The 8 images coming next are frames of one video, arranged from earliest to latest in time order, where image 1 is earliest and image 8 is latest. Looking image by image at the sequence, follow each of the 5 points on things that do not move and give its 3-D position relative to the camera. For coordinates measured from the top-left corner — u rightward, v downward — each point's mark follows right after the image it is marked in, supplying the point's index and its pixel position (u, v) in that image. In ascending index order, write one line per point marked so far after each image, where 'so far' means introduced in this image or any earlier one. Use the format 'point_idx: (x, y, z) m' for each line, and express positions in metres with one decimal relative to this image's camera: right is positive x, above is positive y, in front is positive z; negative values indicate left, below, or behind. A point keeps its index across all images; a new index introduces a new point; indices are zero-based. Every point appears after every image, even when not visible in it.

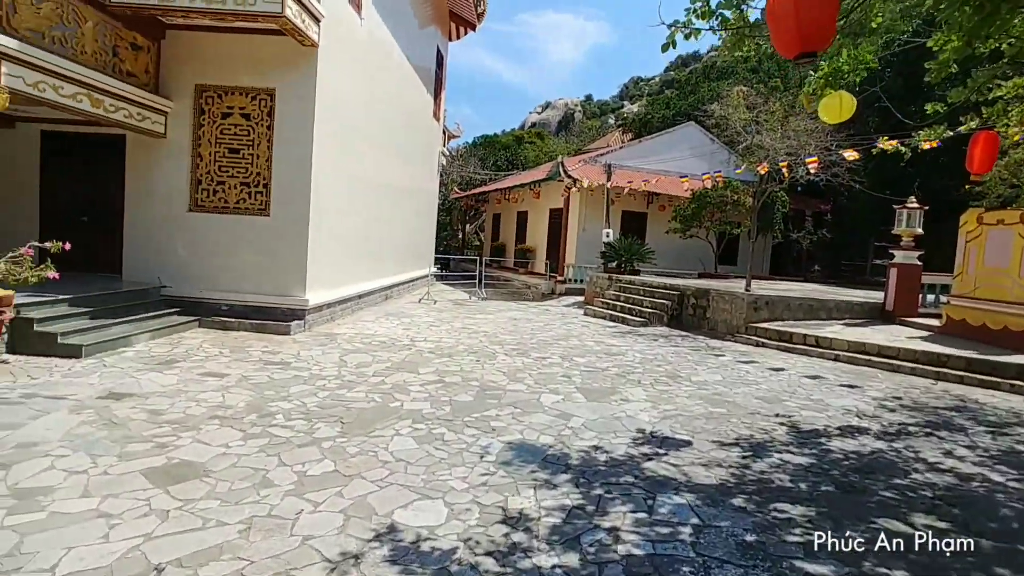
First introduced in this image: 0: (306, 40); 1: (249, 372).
0: (-2.6, +3.2, +7.3) m
1: (-2.4, -0.8, +5.4) m
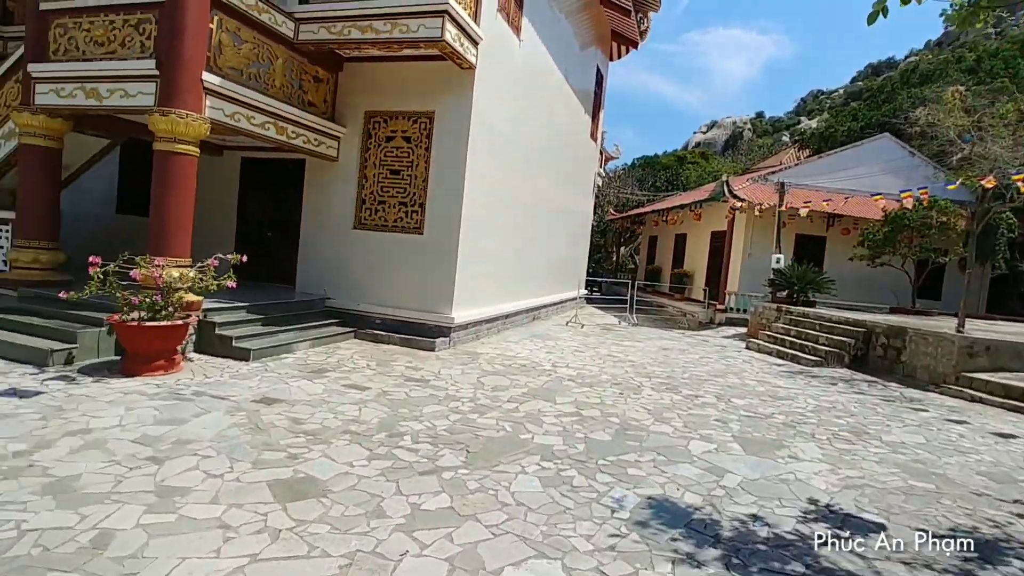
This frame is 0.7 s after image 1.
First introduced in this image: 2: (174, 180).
0: (-0.7, +2.9, +7.5) m
1: (-1.1, -0.9, +5.4) m
2: (-3.5, +1.1, +5.9) m
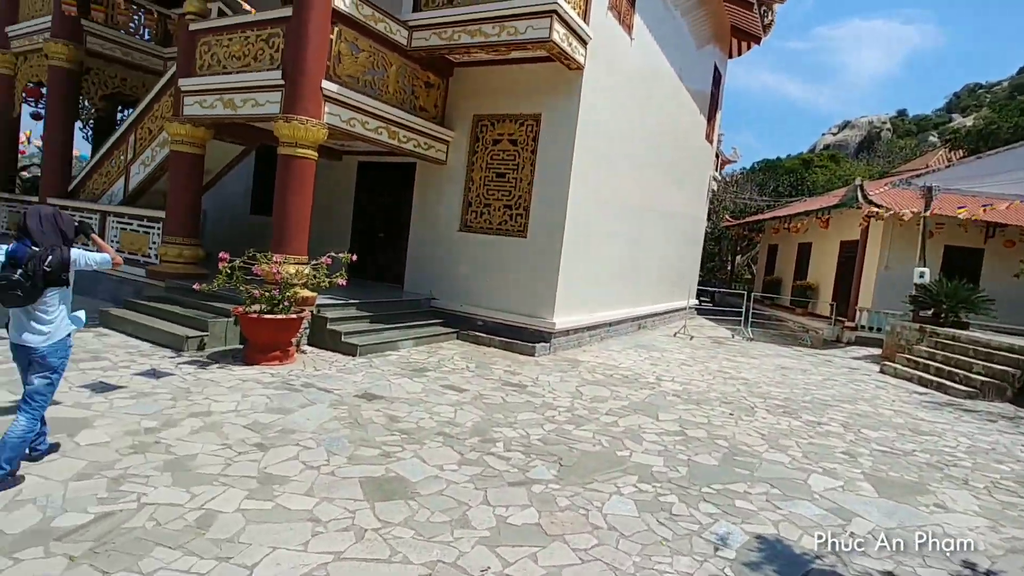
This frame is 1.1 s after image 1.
0: (+0.8, +2.9, +7.3) m
1: (-0.2, -1.0, +5.4) m
2: (-2.4, +1.2, +6.3) m
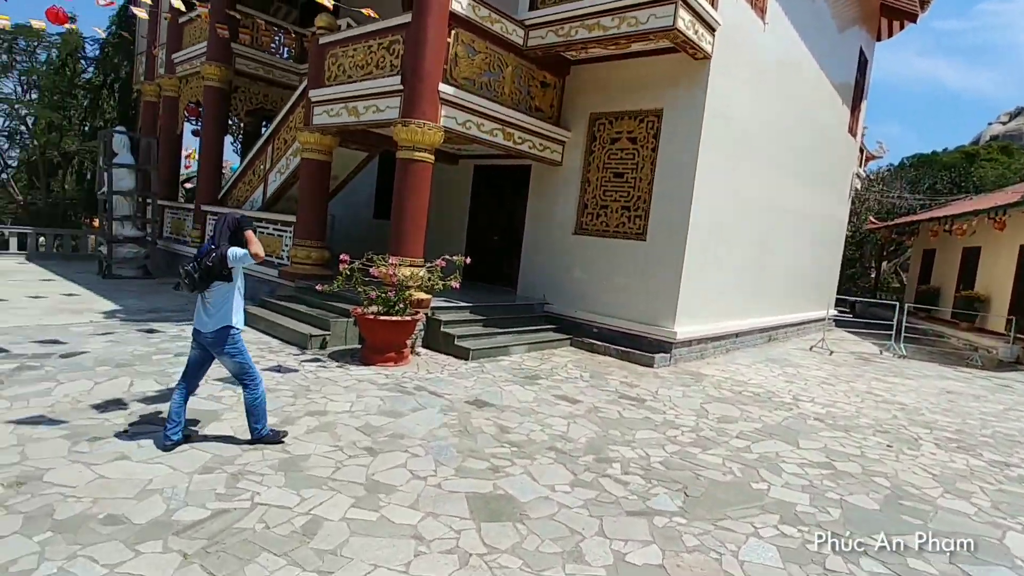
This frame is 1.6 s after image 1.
0: (+2.2, +2.8, +6.8) m
1: (+0.8, -1.0, +5.1) m
2: (-1.1, +1.1, +6.4) m
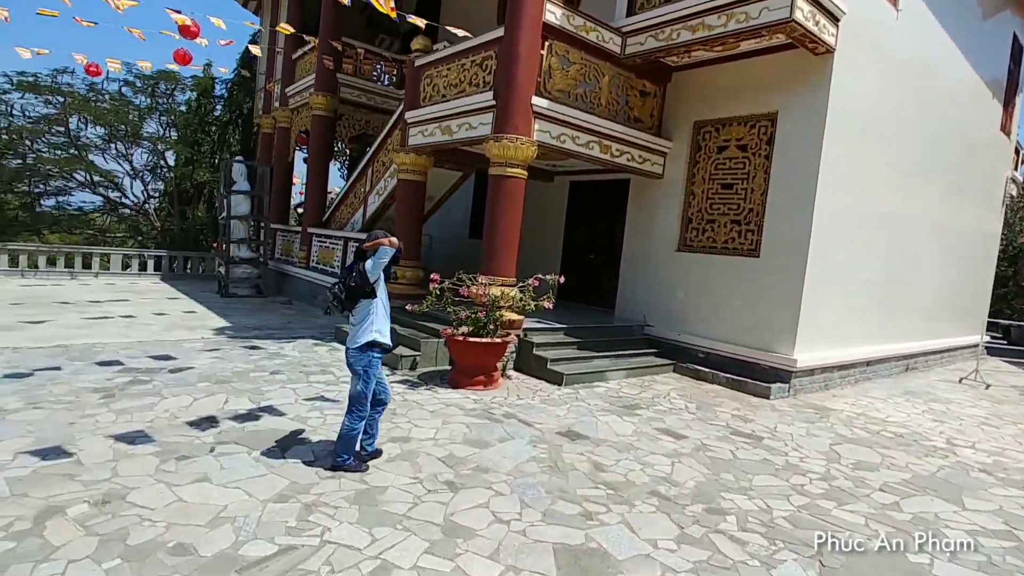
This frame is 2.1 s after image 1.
0: (+3.2, +2.6, +6.1) m
1: (+1.5, -1.2, +4.5) m
2: (-0.1, +0.9, +6.2) m
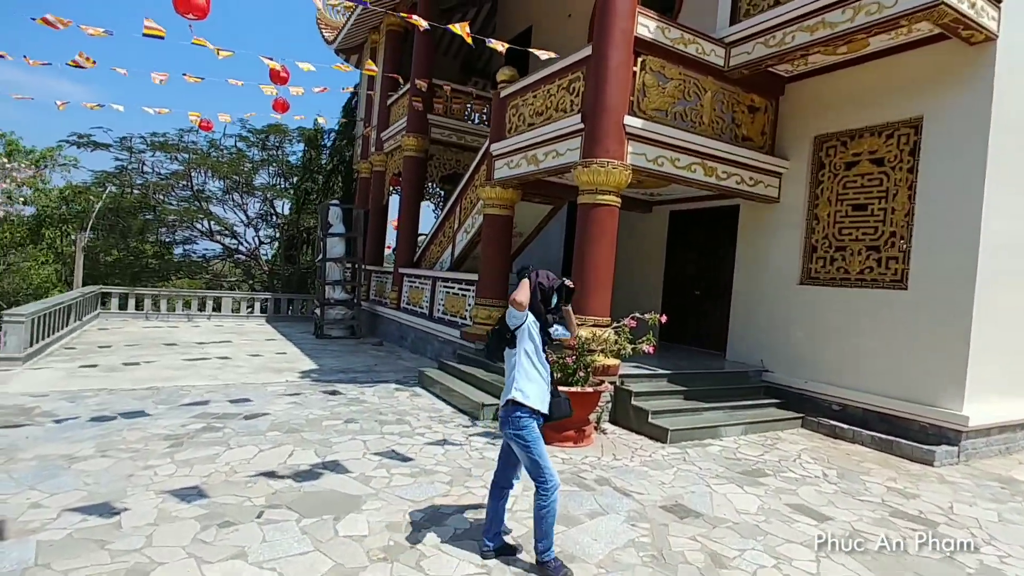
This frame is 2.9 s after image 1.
0: (+4.1, +2.2, +5.0) m
1: (+2.1, -1.4, +3.5) m
2: (+0.8, +0.5, +5.6) m
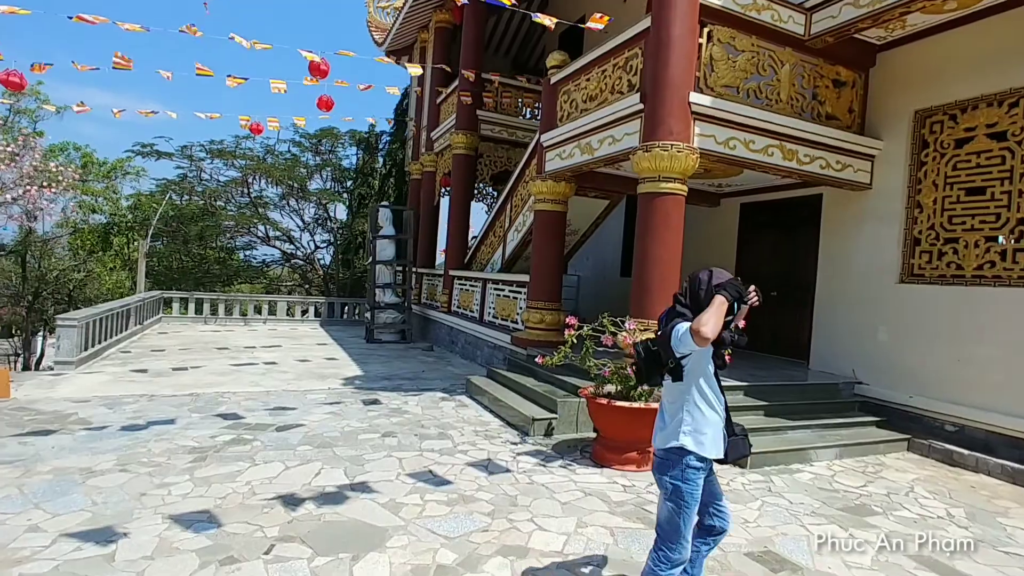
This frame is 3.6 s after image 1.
0: (+4.4, +2.2, +4.1) m
1: (+2.4, -1.4, +2.7) m
2: (+1.2, +0.5, +4.9) m
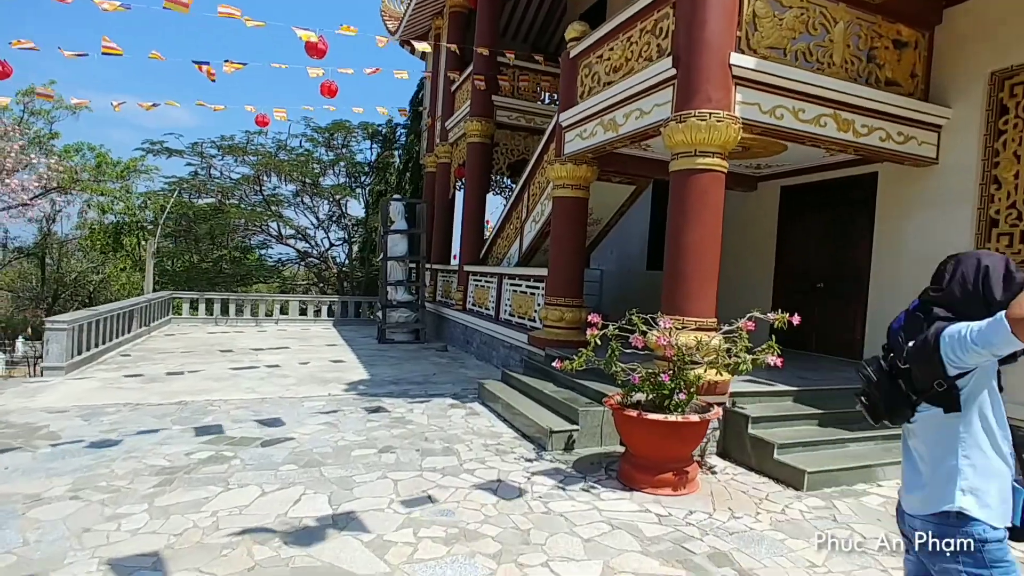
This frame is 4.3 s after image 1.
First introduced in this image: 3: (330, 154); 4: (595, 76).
0: (+4.5, +2.3, +3.3) m
1: (+2.4, -1.3, +2.0) m
2: (+1.3, +0.6, +4.3) m
3: (-4.7, +3.4, +14.8) m
4: (+0.8, +2.1, +5.7) m
